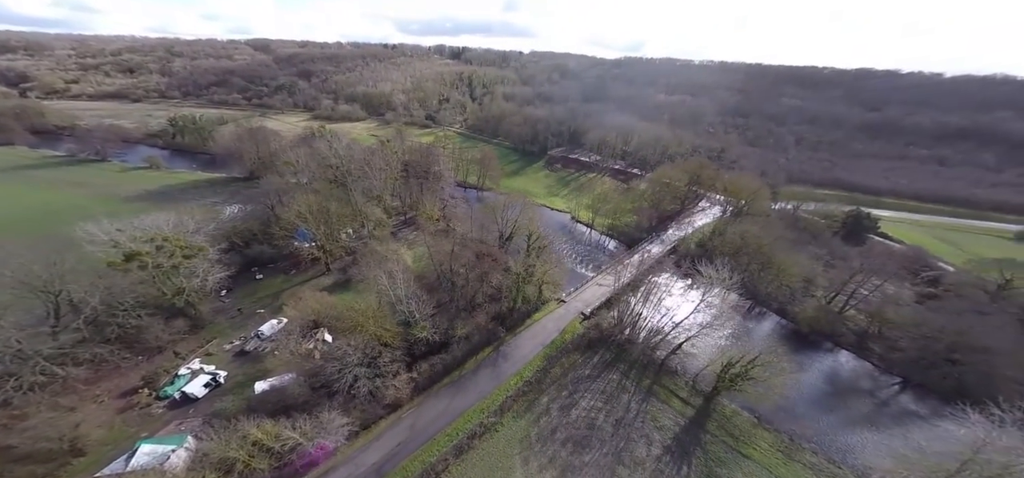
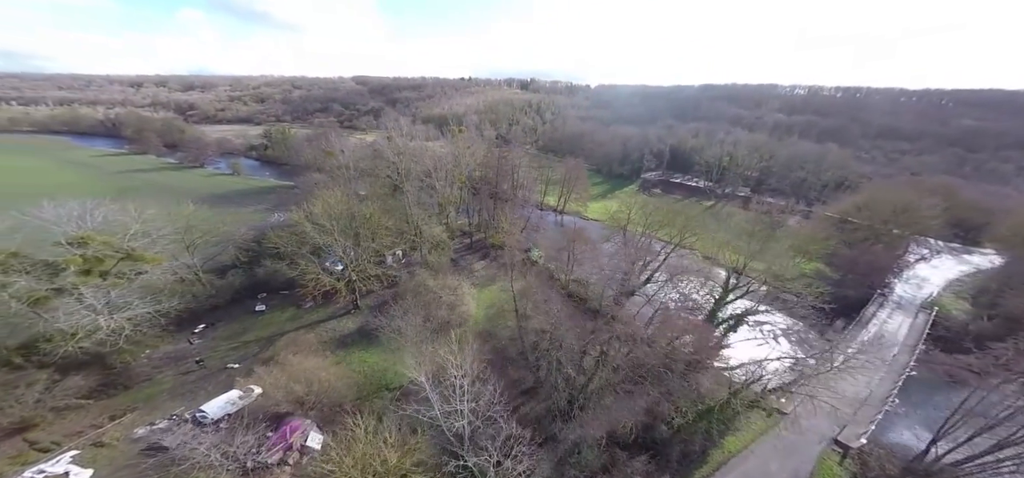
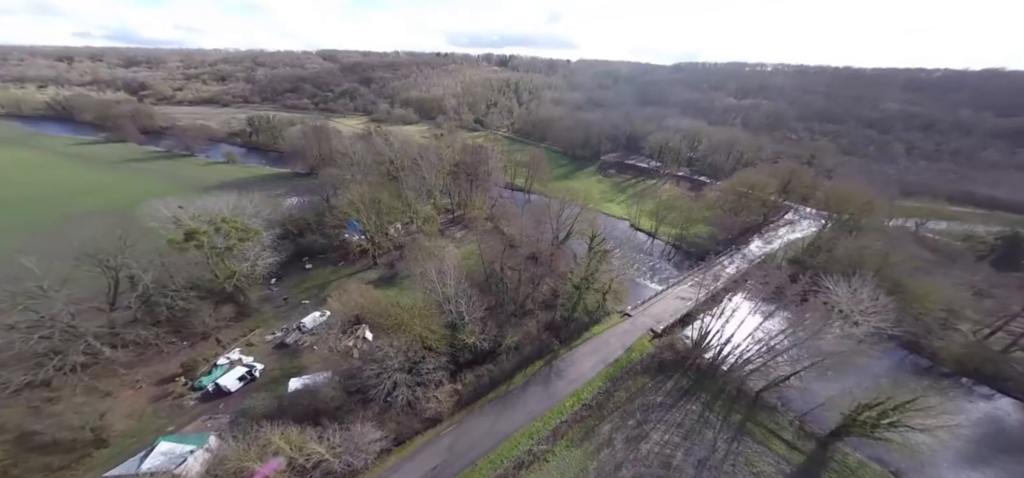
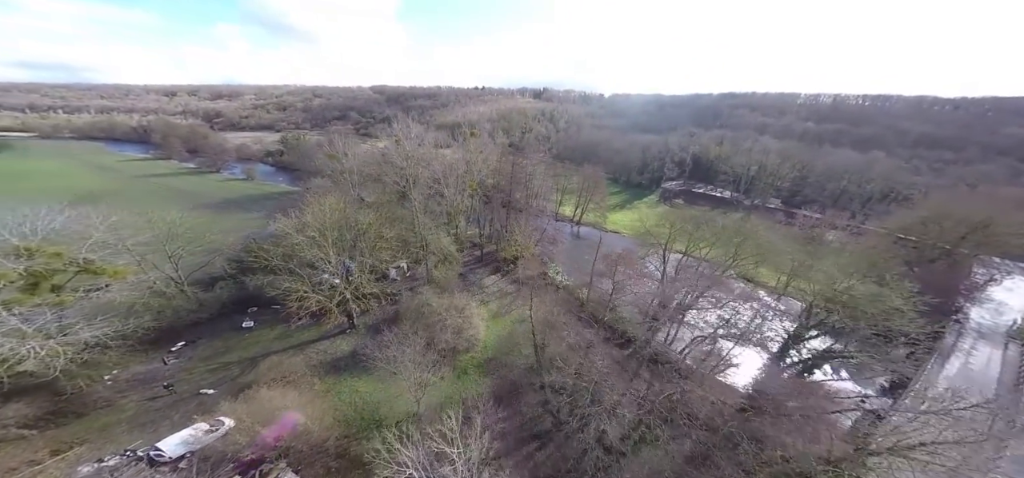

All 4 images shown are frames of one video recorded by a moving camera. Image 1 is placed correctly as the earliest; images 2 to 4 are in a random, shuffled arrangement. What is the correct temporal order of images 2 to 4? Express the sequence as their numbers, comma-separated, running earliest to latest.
3, 2, 4
